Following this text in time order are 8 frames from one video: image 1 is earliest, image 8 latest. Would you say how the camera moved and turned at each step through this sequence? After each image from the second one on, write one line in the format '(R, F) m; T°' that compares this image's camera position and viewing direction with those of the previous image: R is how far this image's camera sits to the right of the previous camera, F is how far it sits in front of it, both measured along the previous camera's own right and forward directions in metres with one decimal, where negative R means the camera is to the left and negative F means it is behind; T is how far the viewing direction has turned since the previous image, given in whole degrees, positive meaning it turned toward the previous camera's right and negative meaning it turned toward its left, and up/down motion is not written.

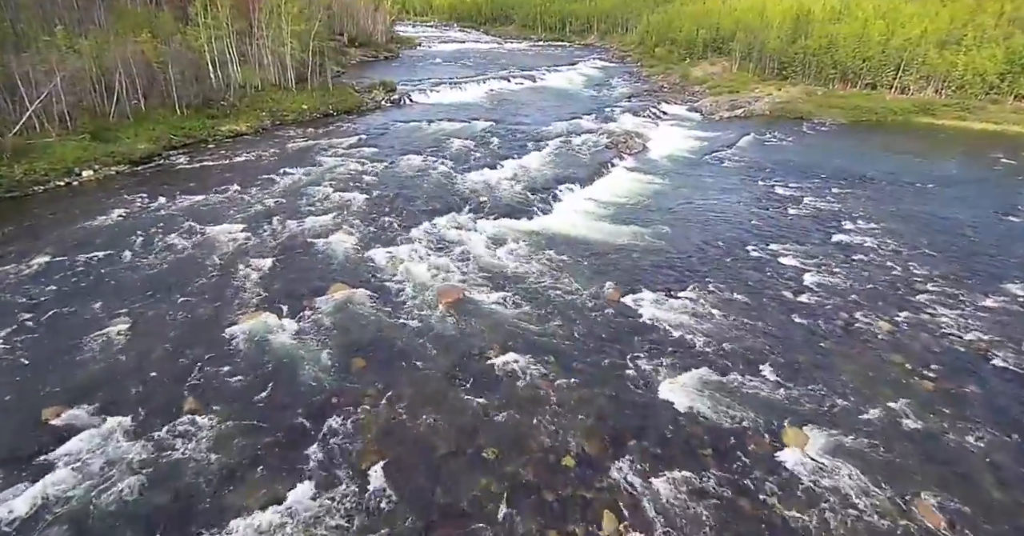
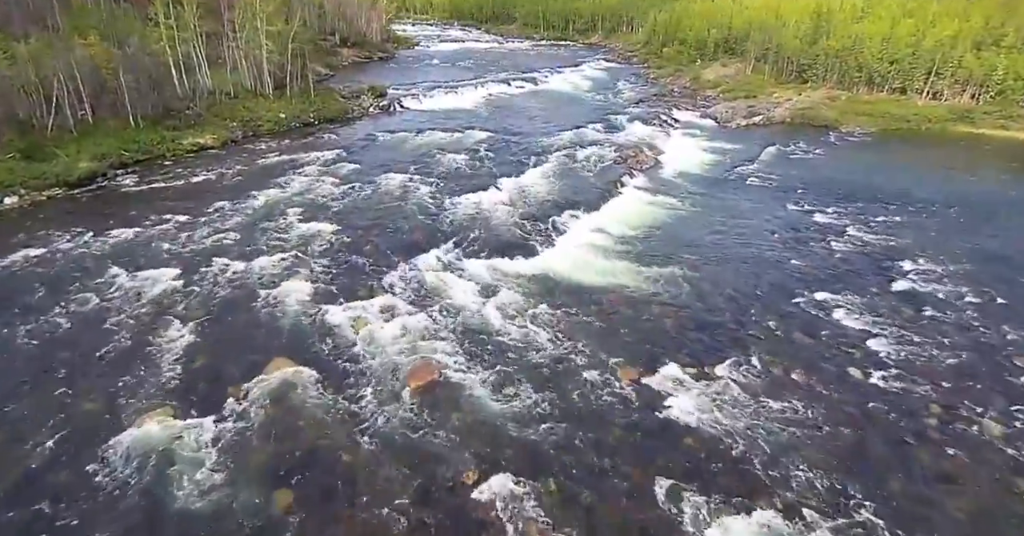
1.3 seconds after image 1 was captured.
(+0.3, +3.7) m; 0°
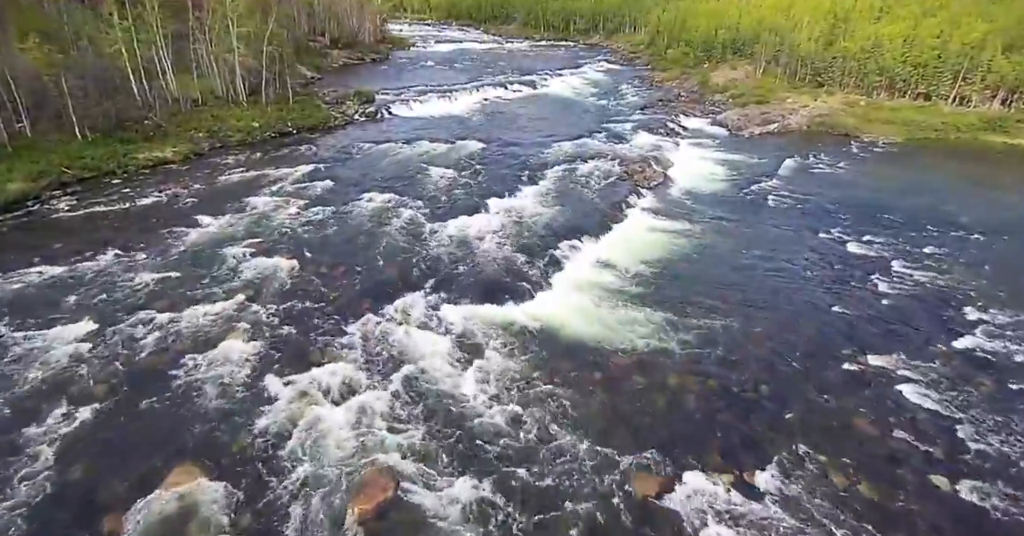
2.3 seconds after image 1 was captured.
(+0.3, +3.1) m; 0°
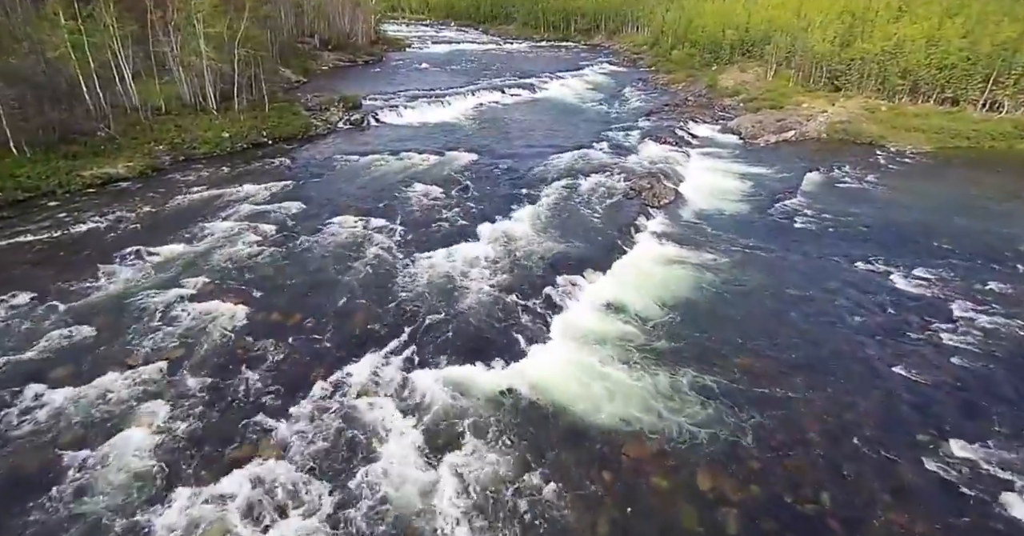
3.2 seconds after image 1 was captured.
(+0.3, +3.0) m; 0°
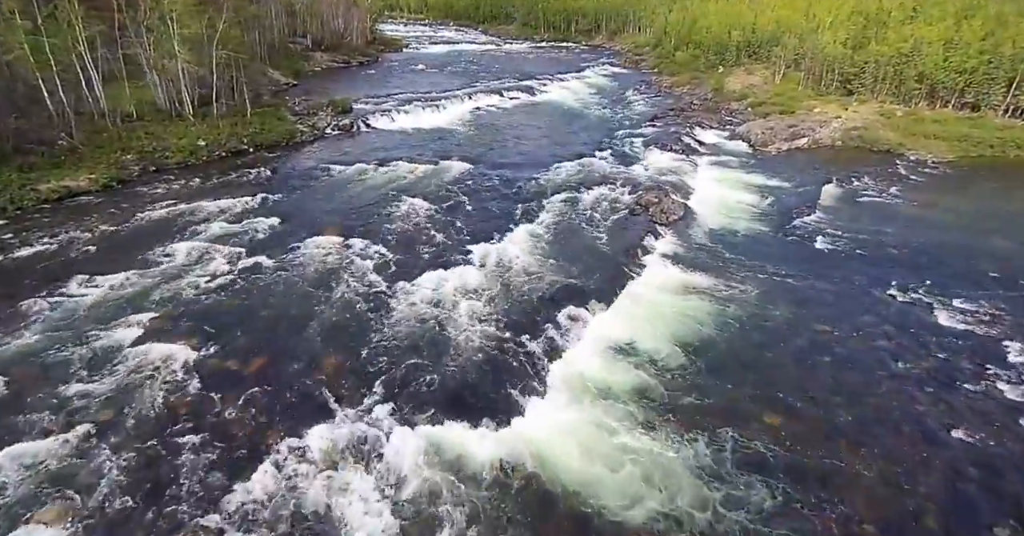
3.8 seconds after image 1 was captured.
(+0.2, +2.0) m; 0°
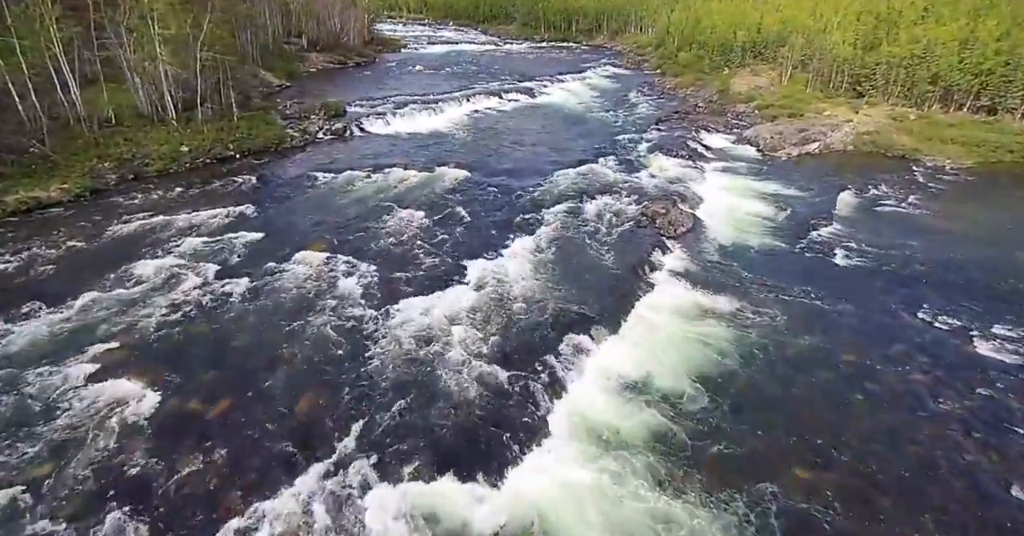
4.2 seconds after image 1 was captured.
(+0.1, +1.4) m; 0°
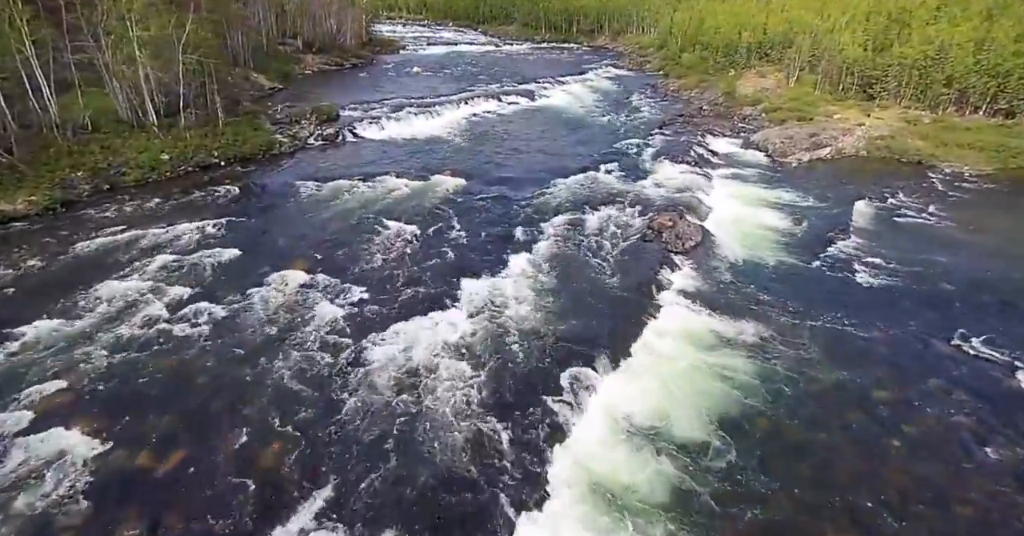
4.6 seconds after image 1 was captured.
(+0.1, +1.4) m; 0°
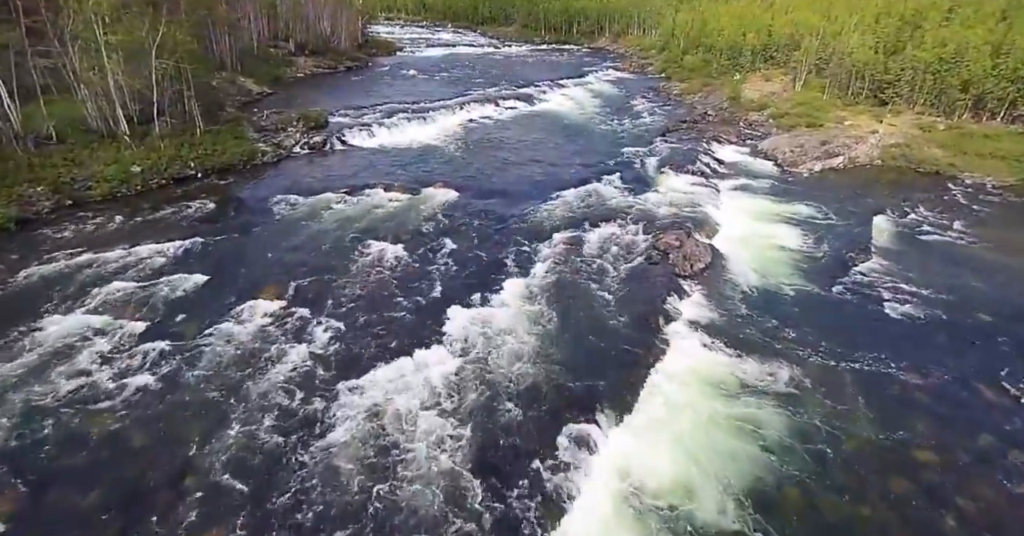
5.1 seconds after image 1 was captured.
(+0.2, +1.7) m; 0°
